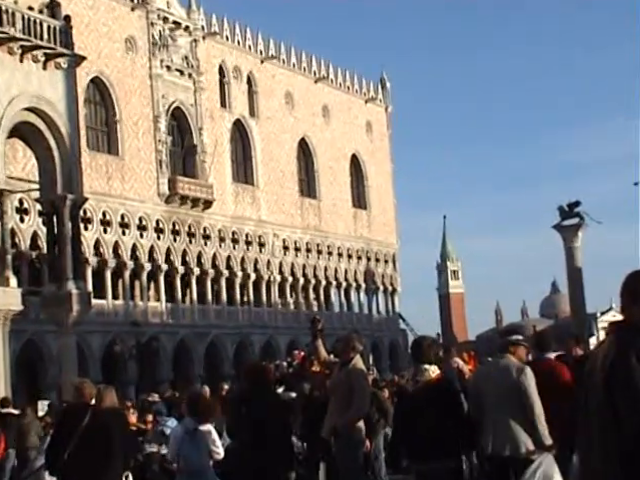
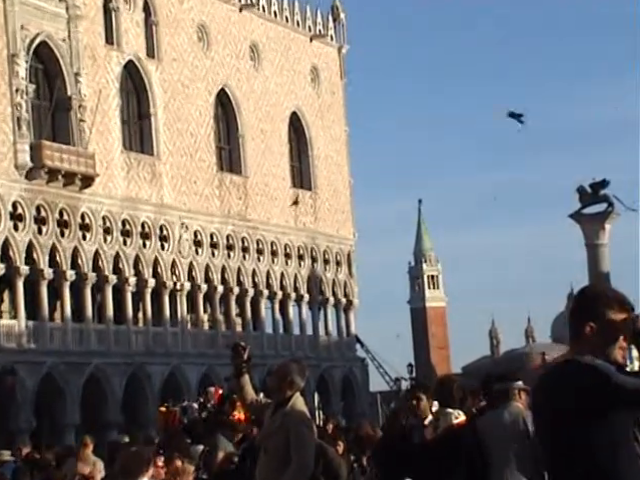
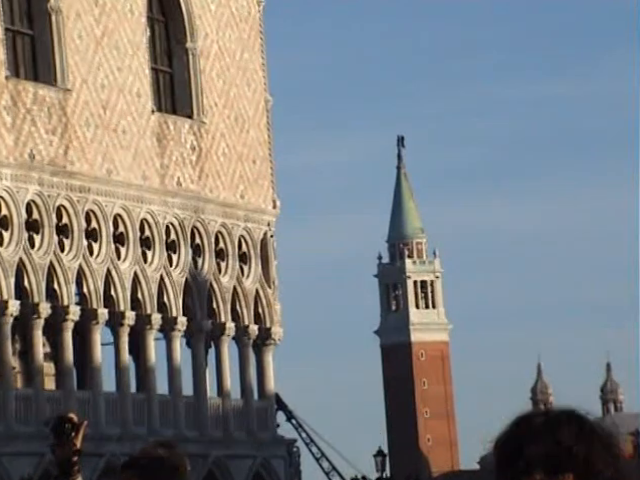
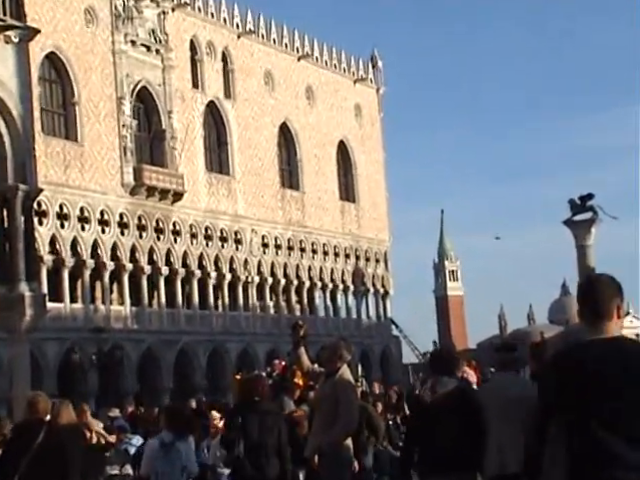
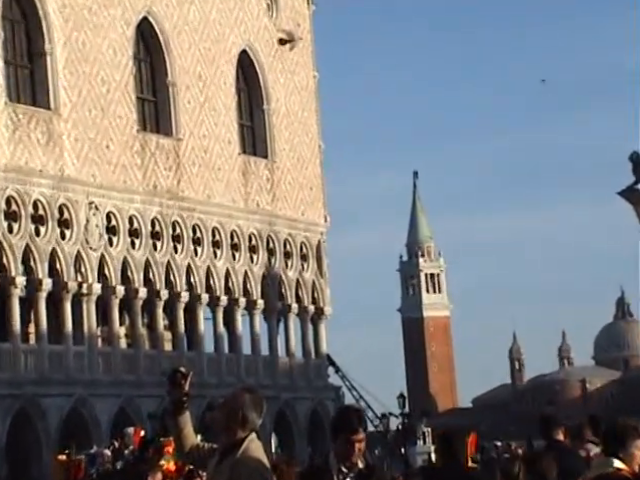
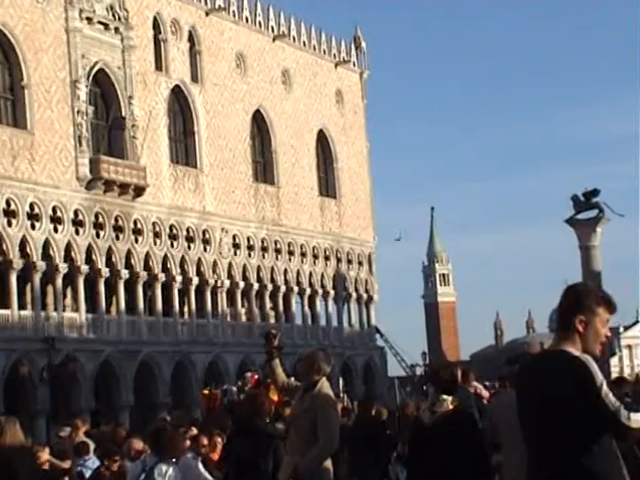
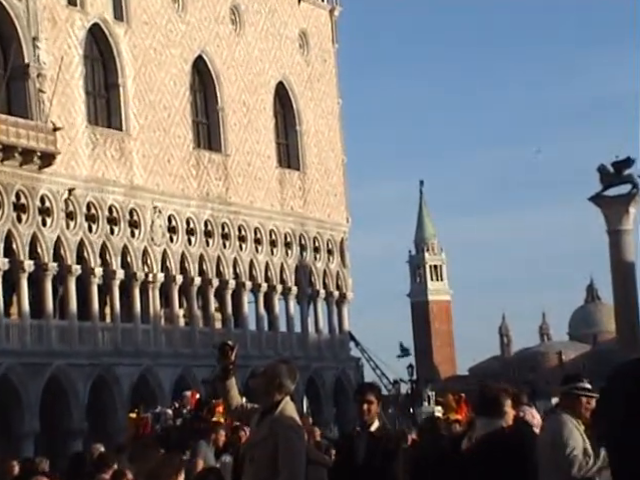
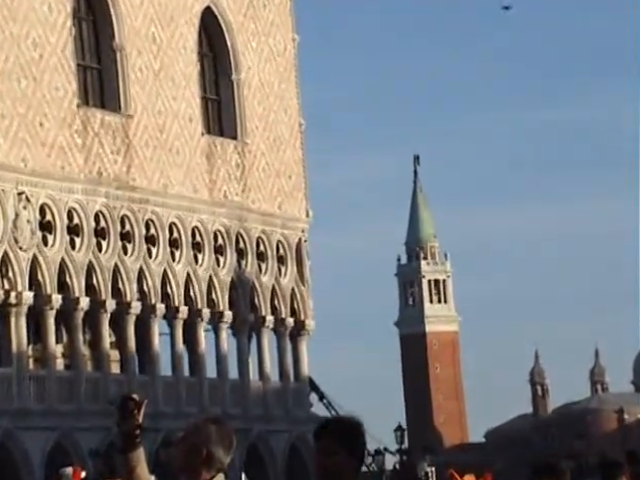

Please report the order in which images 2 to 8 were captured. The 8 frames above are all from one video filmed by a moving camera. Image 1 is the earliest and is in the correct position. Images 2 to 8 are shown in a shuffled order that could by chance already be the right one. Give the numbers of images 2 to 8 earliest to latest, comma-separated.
4, 6, 2, 7, 5, 8, 3
